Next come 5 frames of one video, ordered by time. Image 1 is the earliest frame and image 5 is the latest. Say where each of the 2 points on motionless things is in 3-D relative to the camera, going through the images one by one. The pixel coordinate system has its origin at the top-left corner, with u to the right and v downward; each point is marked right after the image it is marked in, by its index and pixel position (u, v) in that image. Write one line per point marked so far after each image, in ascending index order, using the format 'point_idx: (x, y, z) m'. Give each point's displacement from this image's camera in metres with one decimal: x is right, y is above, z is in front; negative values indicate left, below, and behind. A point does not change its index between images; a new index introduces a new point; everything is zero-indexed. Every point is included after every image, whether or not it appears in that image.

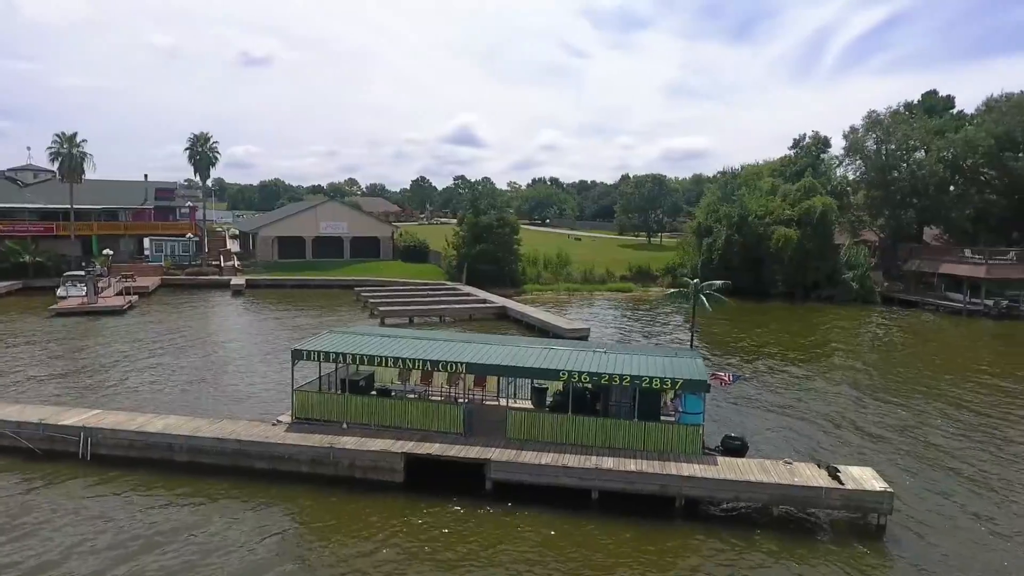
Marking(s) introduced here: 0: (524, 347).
0: (+0.5, -1.8, +20.0) m
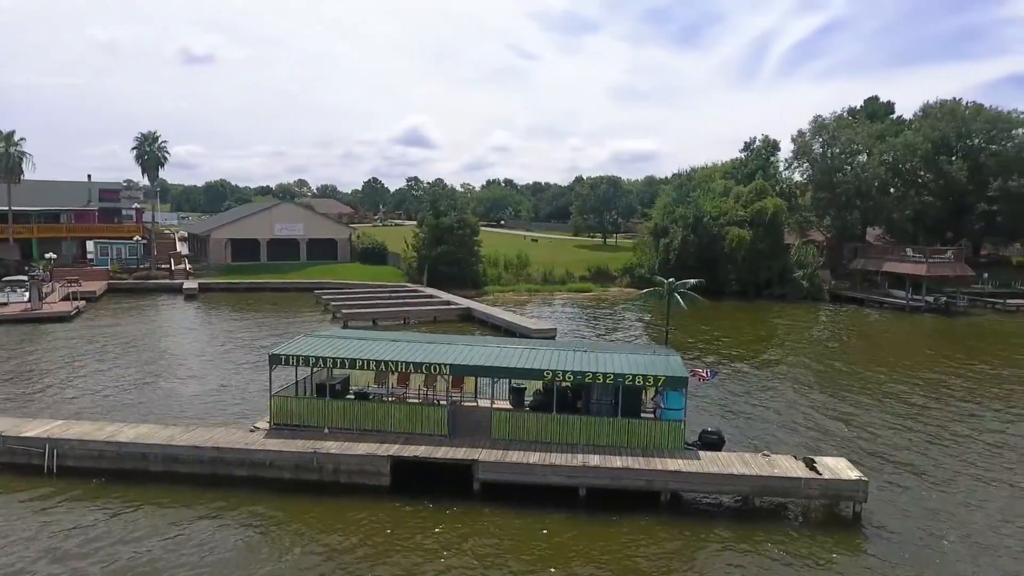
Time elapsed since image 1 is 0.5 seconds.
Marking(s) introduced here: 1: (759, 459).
0: (-0.2, -1.8, +20.1) m
1: (+5.8, -4.0, +15.4) m
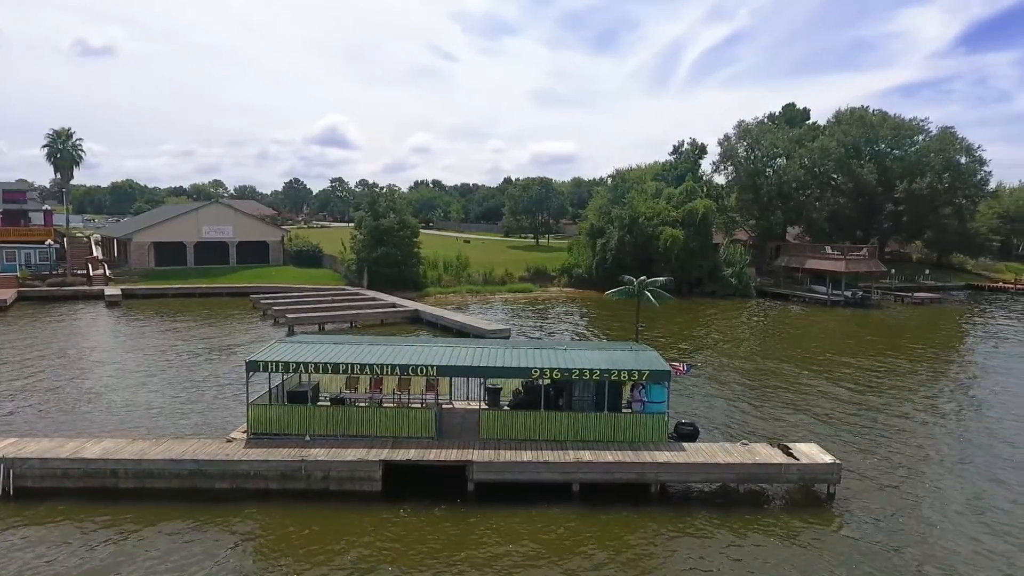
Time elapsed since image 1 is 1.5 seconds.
0: (-1.0, -1.8, +20.1) m
1: (+5.5, -3.9, +16.1) m
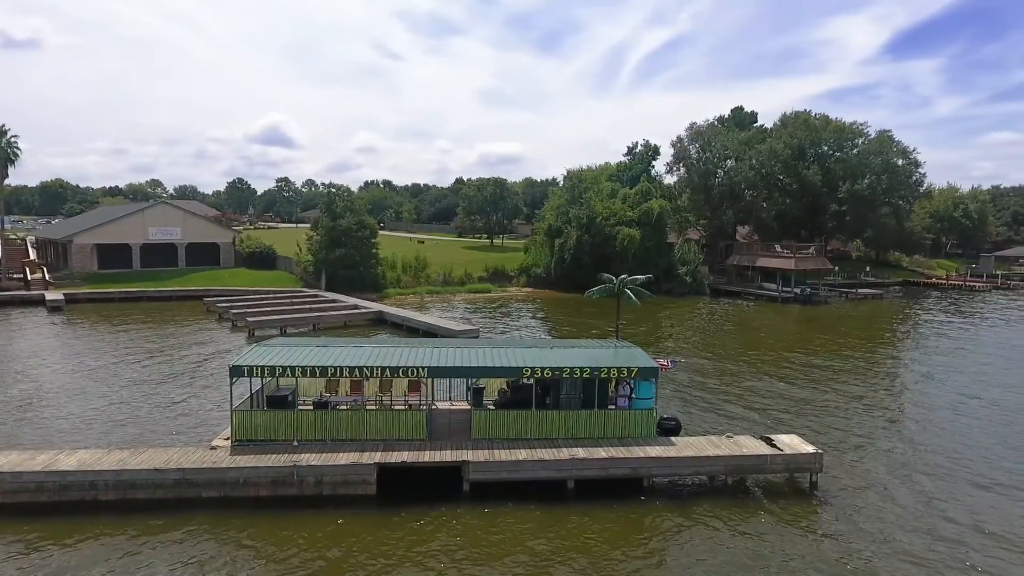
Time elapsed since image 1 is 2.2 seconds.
0: (-1.5, -1.8, +20.1) m
1: (+5.3, -3.8, +16.6) m
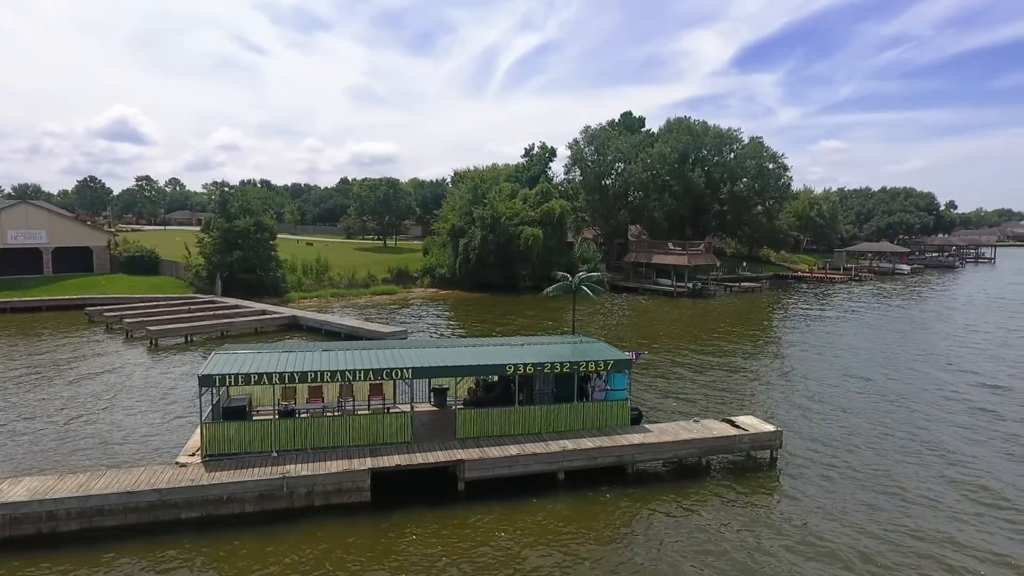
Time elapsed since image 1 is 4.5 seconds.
0: (-2.6, -1.8, +19.8) m
1: (+4.8, -3.6, +17.6) m
